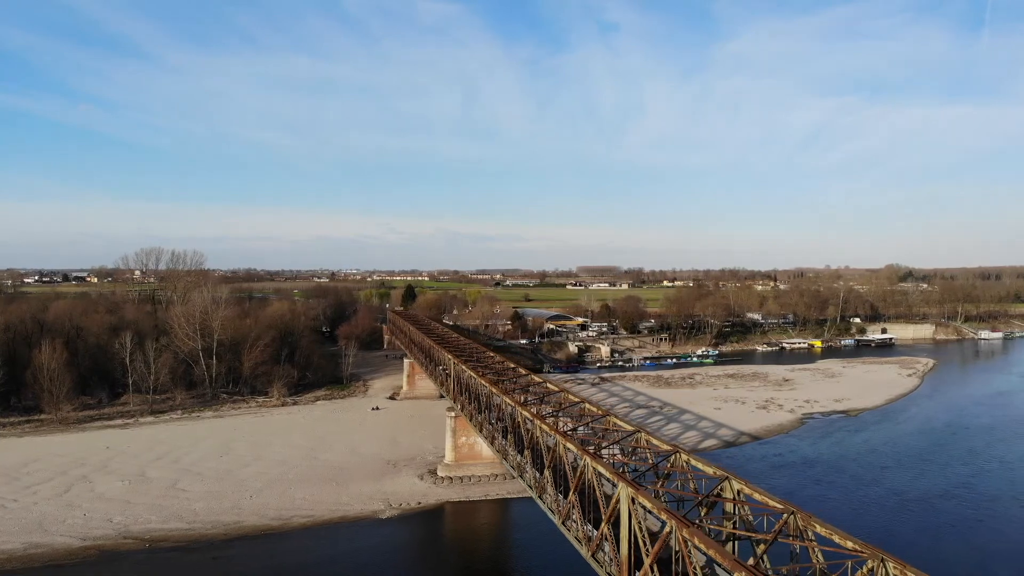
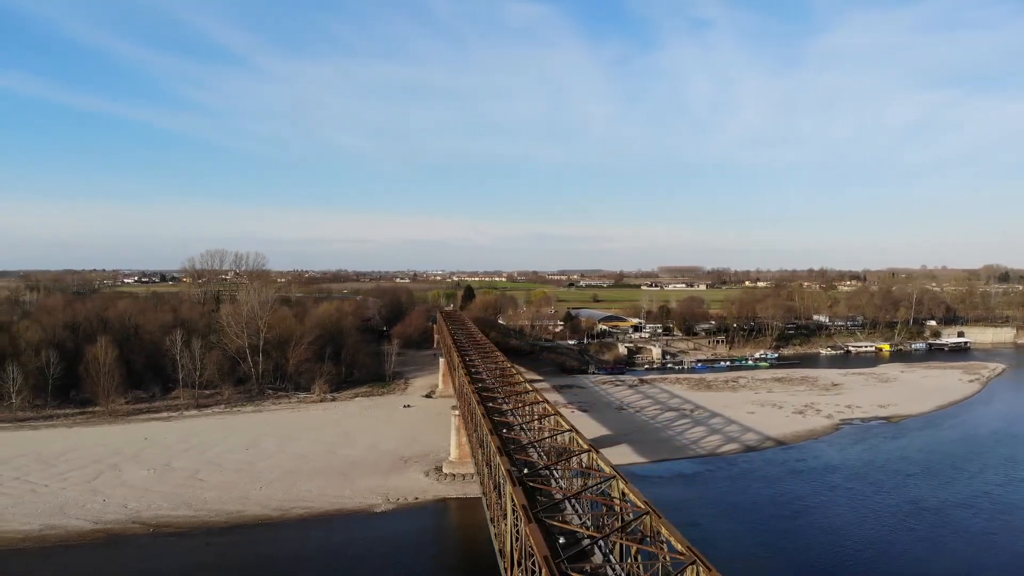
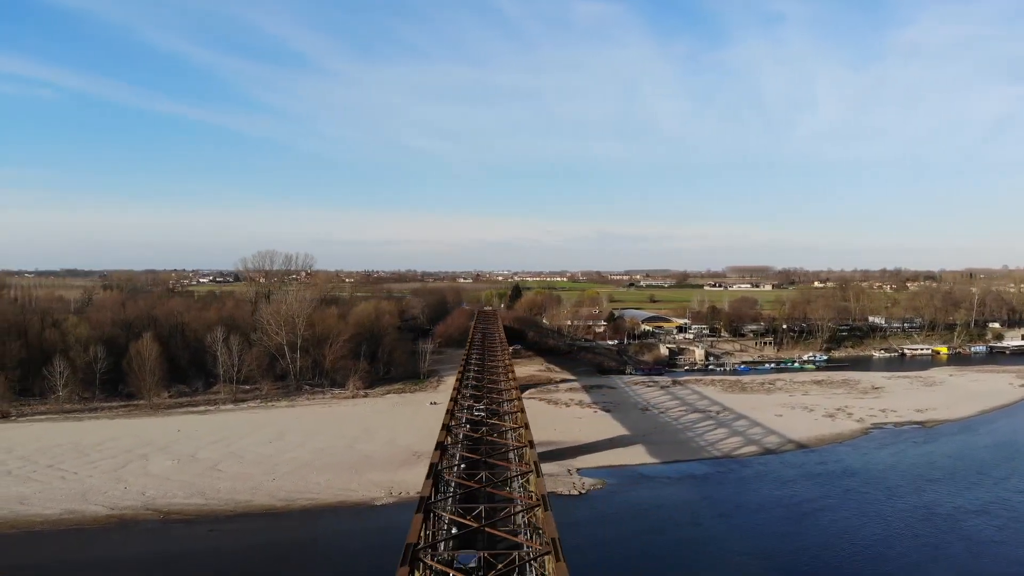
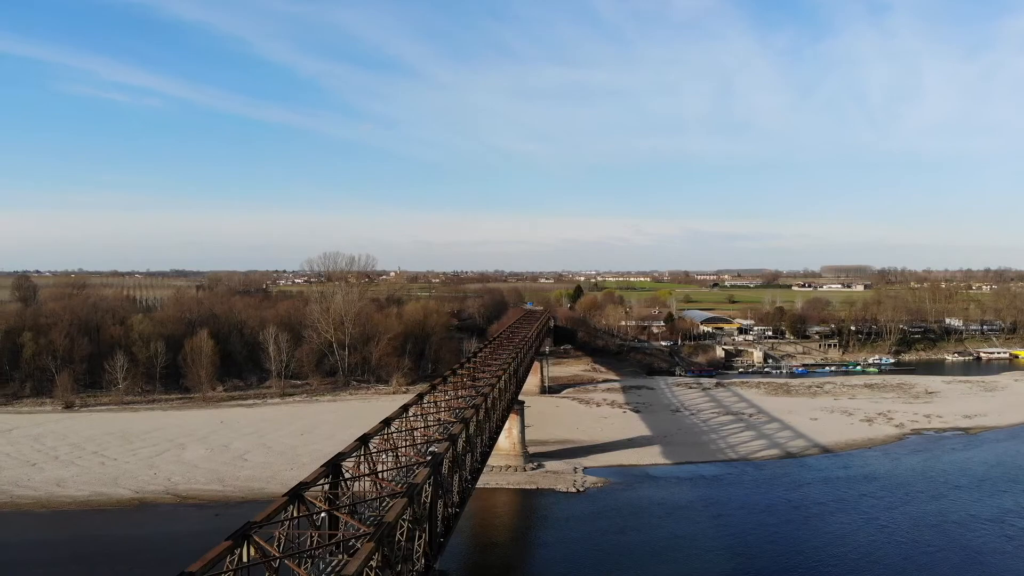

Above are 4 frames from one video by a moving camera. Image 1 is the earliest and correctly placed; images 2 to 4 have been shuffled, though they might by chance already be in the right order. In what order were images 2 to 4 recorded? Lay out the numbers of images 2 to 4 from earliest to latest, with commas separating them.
2, 3, 4
